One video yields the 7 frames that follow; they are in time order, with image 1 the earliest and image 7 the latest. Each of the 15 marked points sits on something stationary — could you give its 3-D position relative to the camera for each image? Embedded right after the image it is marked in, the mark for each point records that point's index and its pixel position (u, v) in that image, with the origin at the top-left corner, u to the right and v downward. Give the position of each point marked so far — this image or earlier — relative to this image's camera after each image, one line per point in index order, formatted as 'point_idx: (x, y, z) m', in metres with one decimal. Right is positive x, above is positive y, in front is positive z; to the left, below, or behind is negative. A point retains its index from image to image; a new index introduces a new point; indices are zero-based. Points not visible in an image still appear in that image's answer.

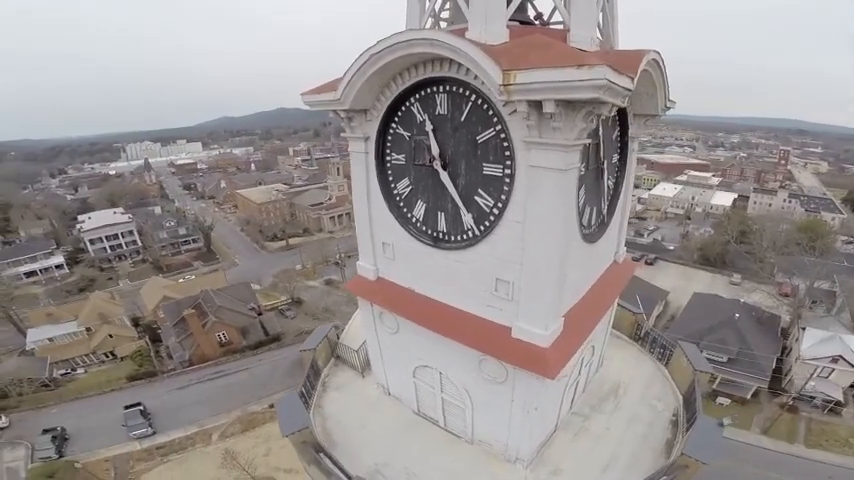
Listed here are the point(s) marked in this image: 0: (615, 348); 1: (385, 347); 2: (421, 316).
0: (+3.4, -2.0, +7.1) m
1: (-0.6, -1.6, +5.6) m
2: (-0.1, -0.8, +4.2) m
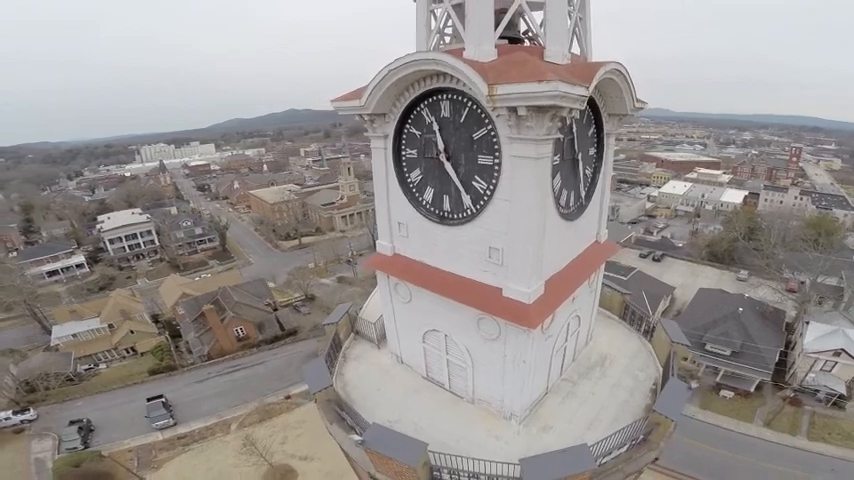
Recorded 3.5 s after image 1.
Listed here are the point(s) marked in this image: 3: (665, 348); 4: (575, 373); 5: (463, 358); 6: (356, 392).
0: (+3.6, -1.8, +7.8) m
1: (-0.4, -1.4, +6.4) m
2: (0.0, -0.6, +5.0) m
3: (+4.0, -1.9, +6.6) m
4: (+2.5, -2.3, +6.7) m
5: (+0.6, -1.8, +5.7) m
6: (-1.1, -2.5, +6.4) m
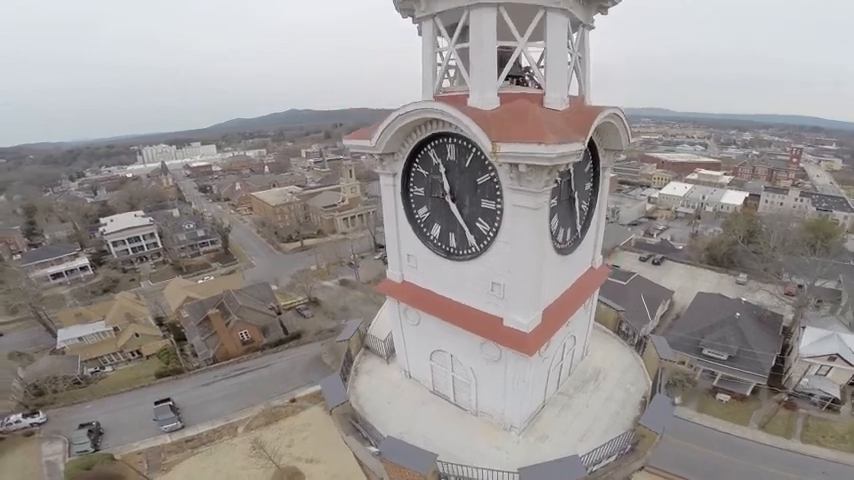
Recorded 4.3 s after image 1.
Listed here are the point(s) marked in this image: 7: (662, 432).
0: (+3.7, -2.2, +8.2) m
1: (-0.3, -1.8, +6.7) m
2: (+0.1, -1.0, +5.4) m
3: (+4.1, -2.2, +6.9) m
4: (+2.6, -2.7, +7.0) m
5: (+0.7, -2.2, +6.1) m
6: (-1.0, -2.9, +6.8) m
7: (+3.4, -2.8, +5.5) m
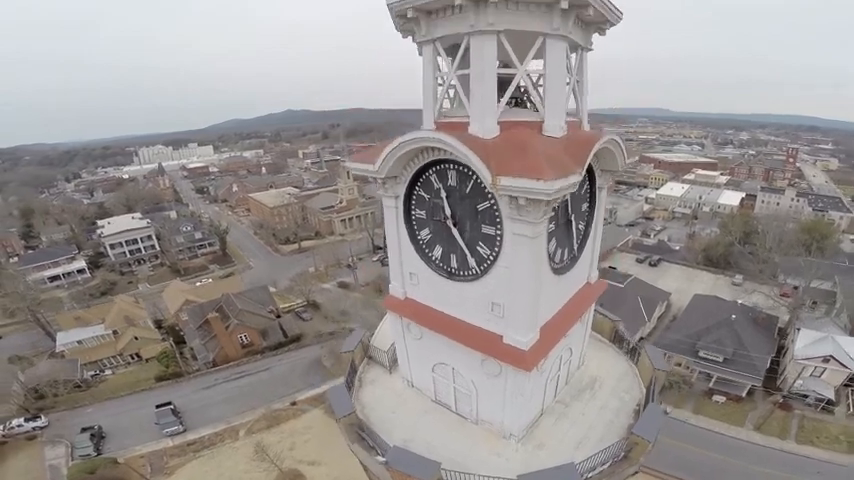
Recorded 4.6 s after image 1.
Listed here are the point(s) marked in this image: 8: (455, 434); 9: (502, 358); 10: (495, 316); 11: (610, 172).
0: (+3.7, -2.4, +8.4) m
1: (-0.3, -2.1, +6.9) m
2: (+0.1, -1.2, +5.5) m
3: (+4.1, -2.5, +7.1) m
4: (+2.7, -2.9, +7.2) m
5: (+0.7, -2.4, +6.2) m
6: (-1.0, -3.2, +6.9) m
7: (+3.5, -3.0, +5.7) m
8: (+0.5, -3.3, +6.4) m
9: (+1.0, -1.5, +4.8) m
10: (+0.9, -1.0, +5.1) m
11: (+2.9, +1.1, +5.9) m
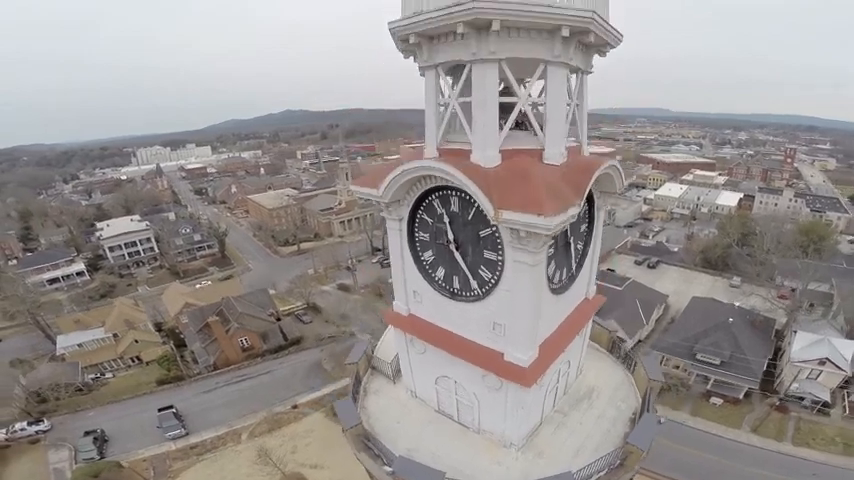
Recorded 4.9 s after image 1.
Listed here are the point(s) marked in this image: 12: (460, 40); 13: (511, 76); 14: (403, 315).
0: (+3.8, -2.7, +8.5) m
1: (-0.3, -2.3, +7.1) m
2: (+0.2, -1.5, +5.7) m
3: (+4.2, -2.7, +7.3) m
4: (+2.7, -3.2, +7.4) m
5: (+0.7, -2.7, +6.4) m
6: (-1.0, -3.5, +7.1) m
7: (+3.5, -3.3, +5.9) m
8: (+0.5, -3.6, +6.6) m
9: (+1.0, -1.8, +5.0) m
10: (+1.0, -1.3, +5.3) m
11: (+2.9, +0.8, +6.1) m
12: (+0.4, +2.5, +4.8) m
13: (+1.1, +2.1, +5.0) m
14: (-0.4, -1.2, +6.3) m
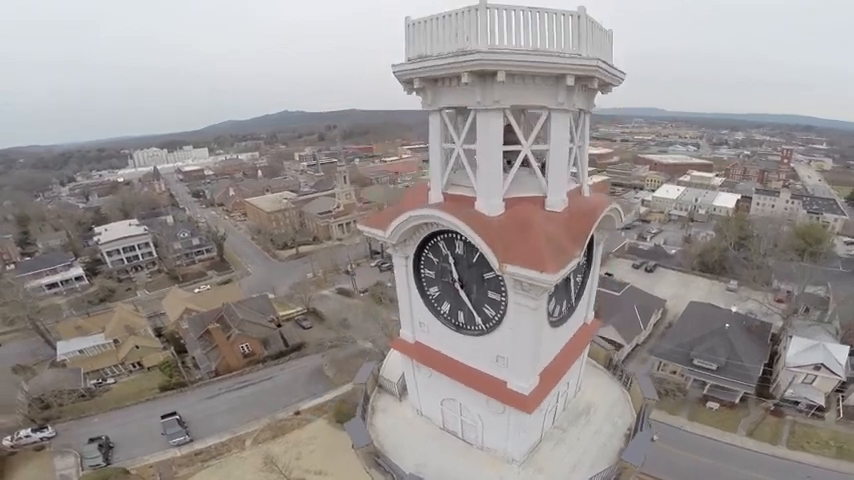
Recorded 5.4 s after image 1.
0: (+3.9, -3.1, +8.9) m
1: (-0.2, -2.8, +7.3) m
2: (+0.3, -2.0, +6.0) m
3: (+4.3, -3.2, +7.6) m
4: (+2.8, -3.7, +7.7) m
5: (+0.8, -3.2, +6.7) m
6: (-0.8, -3.9, +7.4) m
7: (+3.6, -3.7, +6.2) m
8: (+0.6, -4.0, +6.9) m
9: (+1.1, -2.3, +5.3) m
10: (+1.0, -1.8, +5.6) m
11: (+3.0, +0.4, +6.4) m
12: (+0.5, +2.0, +5.1) m
13: (+1.2, +1.7, +5.3) m
14: (-0.3, -1.7, +6.6) m
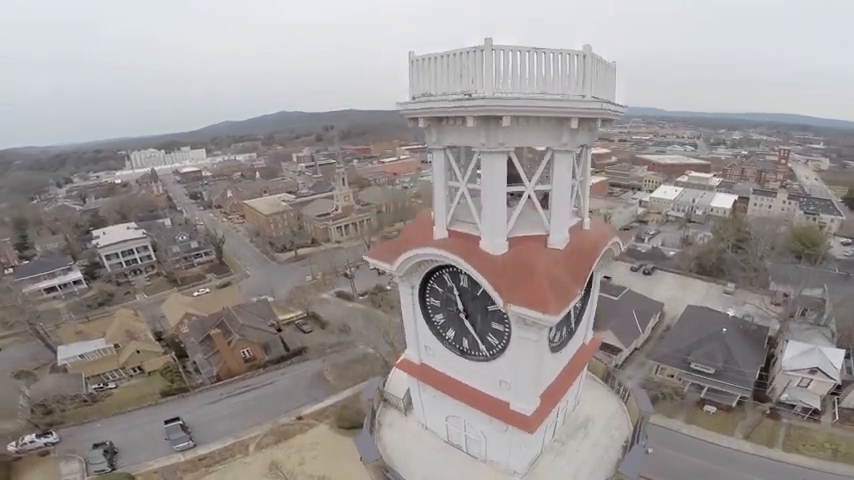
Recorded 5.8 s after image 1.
0: (+4.0, -3.5, +9.1) m
1: (-0.1, -3.2, +7.6) m
2: (+0.3, -2.4, +6.2) m
3: (+4.4, -3.6, +7.8) m
4: (+2.9, -4.0, +7.9) m
5: (+0.9, -3.6, +7.0) m
6: (-0.8, -4.4, +7.6) m
7: (+3.7, -4.1, +6.4) m
8: (+0.7, -4.4, +7.1) m
9: (+1.2, -2.7, +5.6) m
10: (+1.1, -2.2, +5.8) m
11: (+3.1, 0.0, +6.7) m
12: (+0.6, +1.6, +5.3) m
13: (+1.2, +1.3, +5.5) m
14: (-0.2, -2.1, +6.8) m
